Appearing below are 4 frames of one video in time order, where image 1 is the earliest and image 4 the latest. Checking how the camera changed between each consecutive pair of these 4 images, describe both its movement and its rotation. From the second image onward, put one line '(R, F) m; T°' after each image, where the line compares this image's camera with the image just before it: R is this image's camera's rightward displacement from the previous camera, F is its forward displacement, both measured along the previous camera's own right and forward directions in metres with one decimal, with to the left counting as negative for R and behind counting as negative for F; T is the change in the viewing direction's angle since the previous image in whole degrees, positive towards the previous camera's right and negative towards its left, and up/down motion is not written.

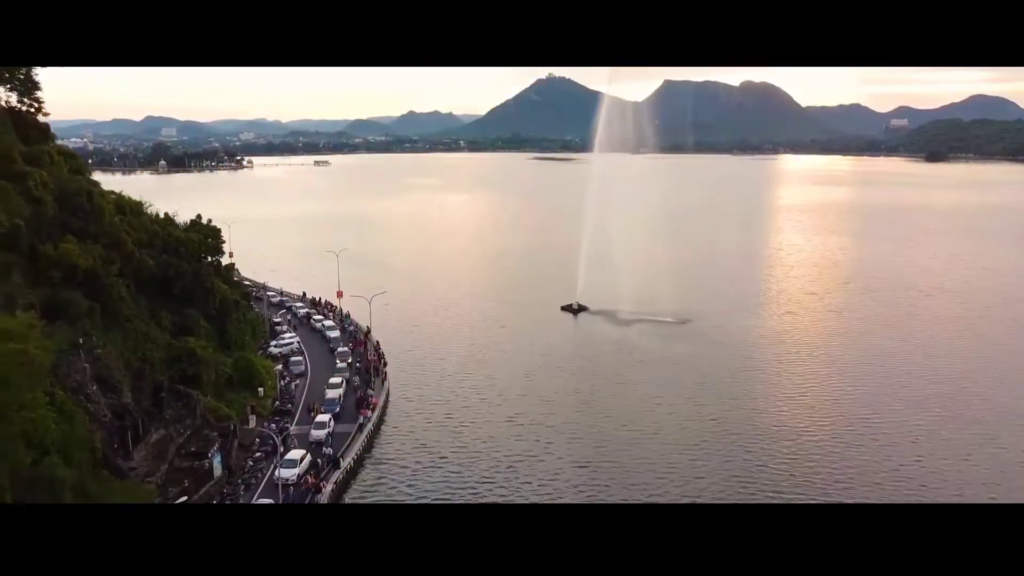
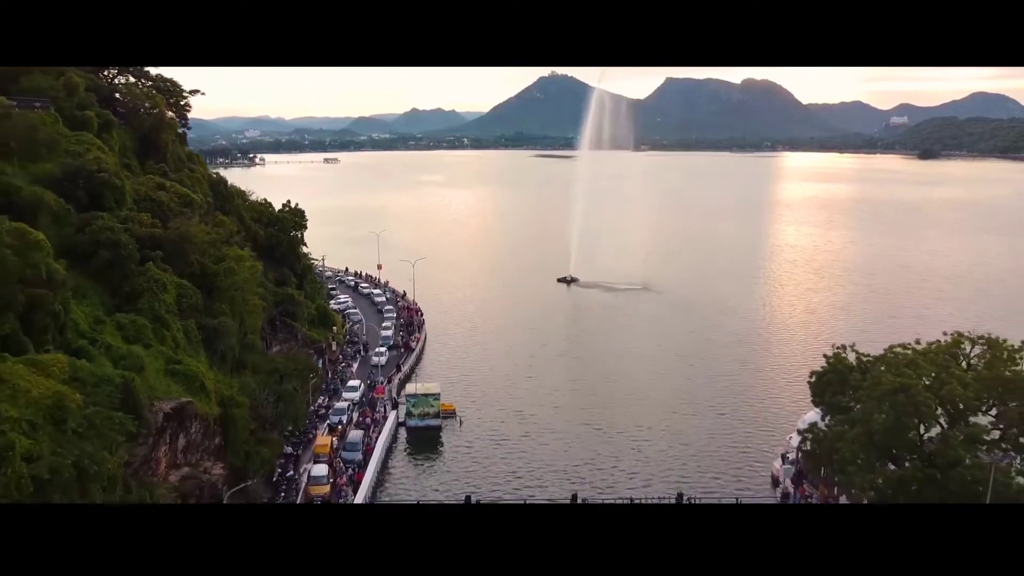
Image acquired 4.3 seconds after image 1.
(-0.1, -3.2) m; 0°
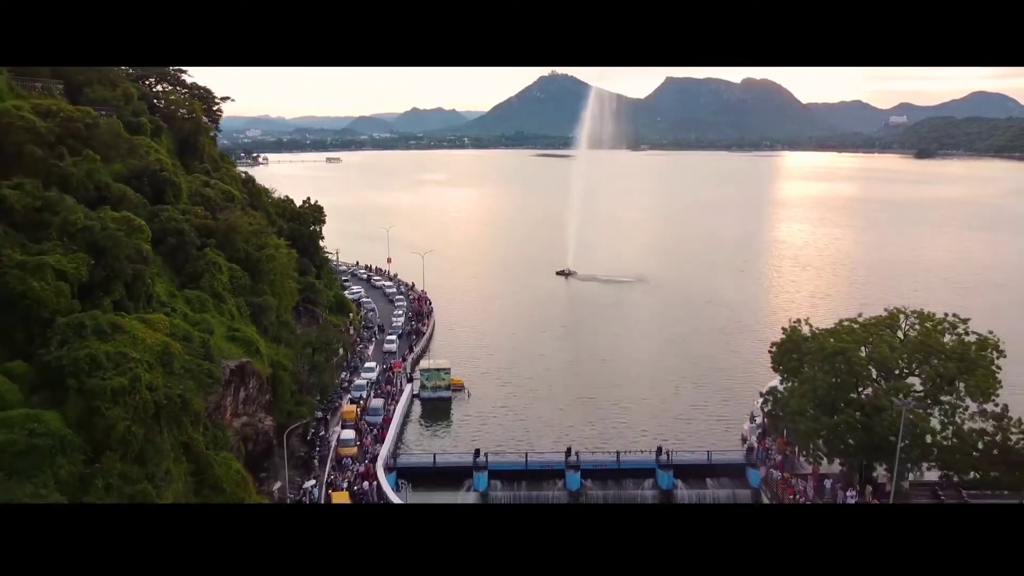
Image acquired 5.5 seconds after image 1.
(0.0, -1.1) m; 0°
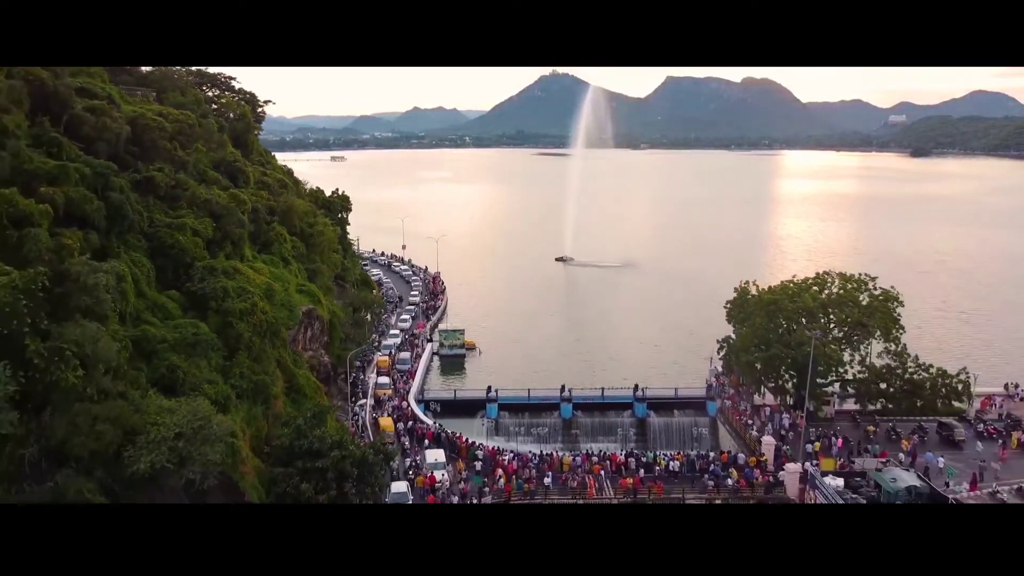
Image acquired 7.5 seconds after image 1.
(-0.1, -1.8) m; 0°
